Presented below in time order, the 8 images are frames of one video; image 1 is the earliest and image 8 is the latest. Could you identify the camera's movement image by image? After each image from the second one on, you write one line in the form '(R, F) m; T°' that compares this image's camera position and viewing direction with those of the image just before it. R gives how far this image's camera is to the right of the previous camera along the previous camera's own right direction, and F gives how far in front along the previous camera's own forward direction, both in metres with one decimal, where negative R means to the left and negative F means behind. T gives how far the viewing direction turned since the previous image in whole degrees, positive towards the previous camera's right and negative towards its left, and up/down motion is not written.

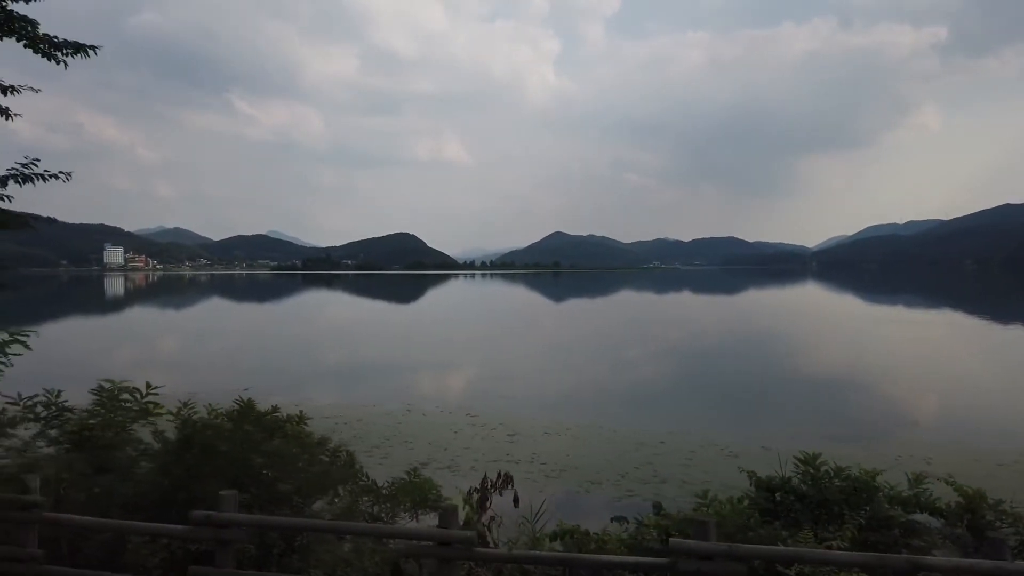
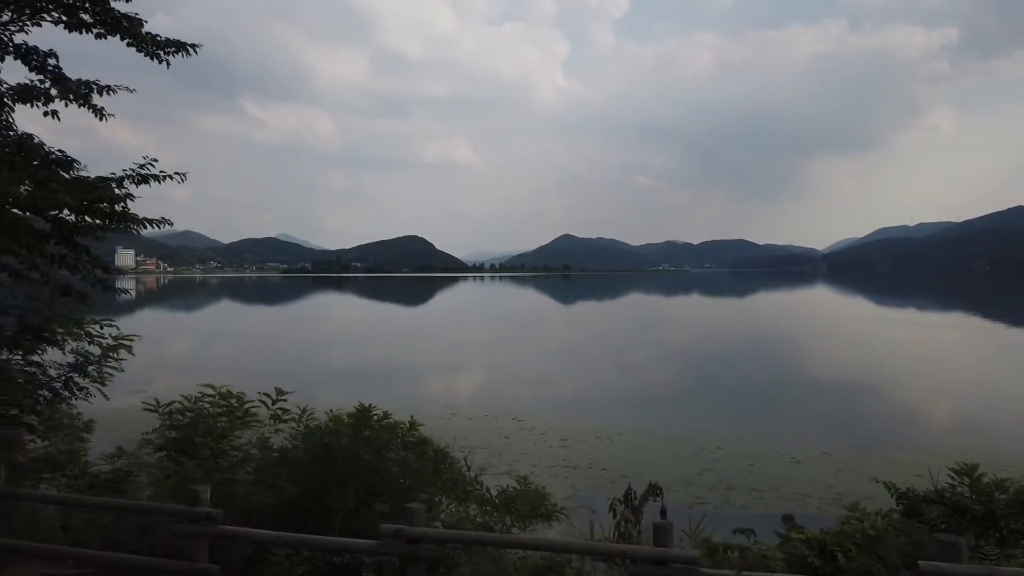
(-1.0, +0.2) m; -1°
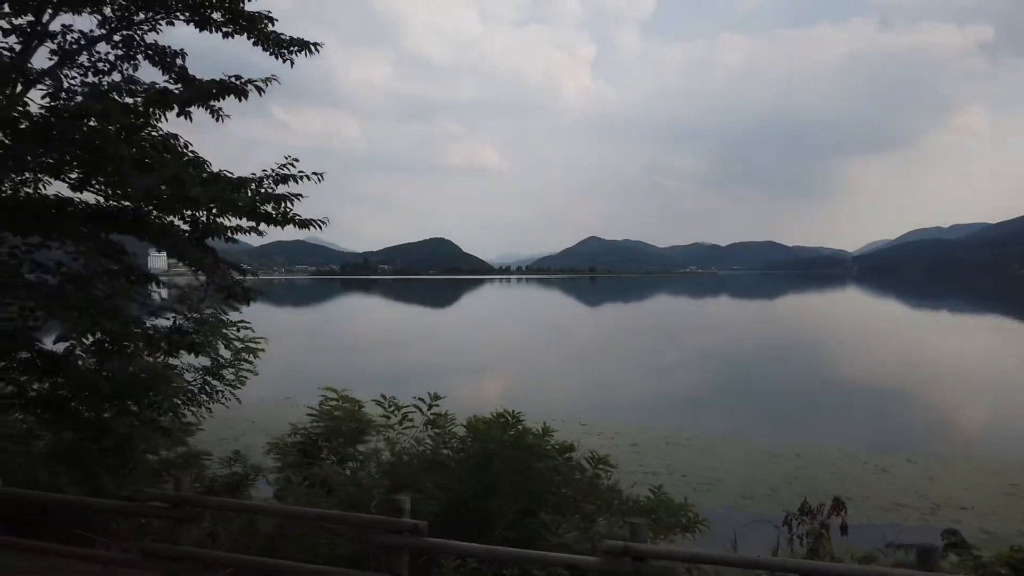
(-0.9, +0.2) m; -2°
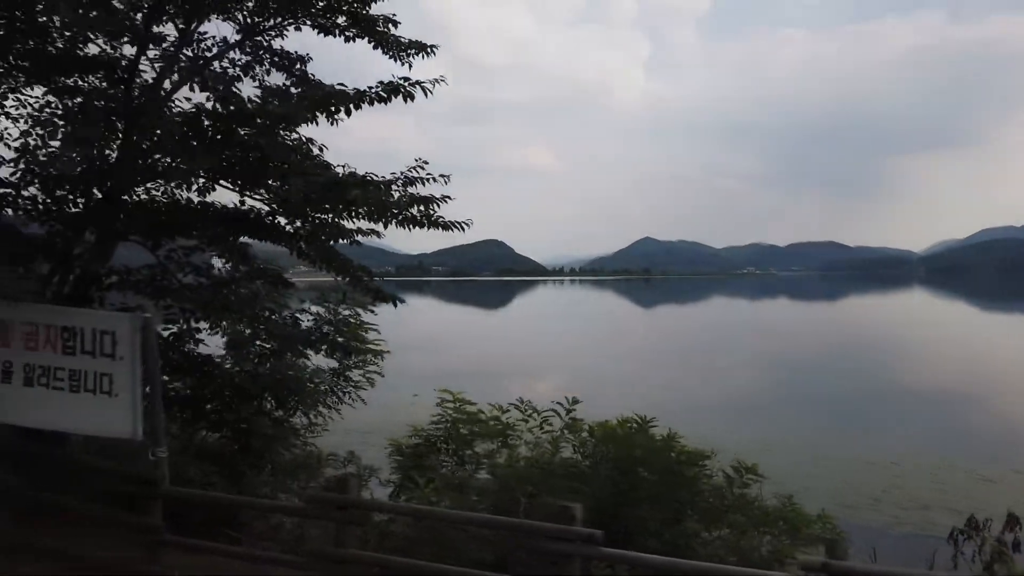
(-0.6, +0.1) m; -4°
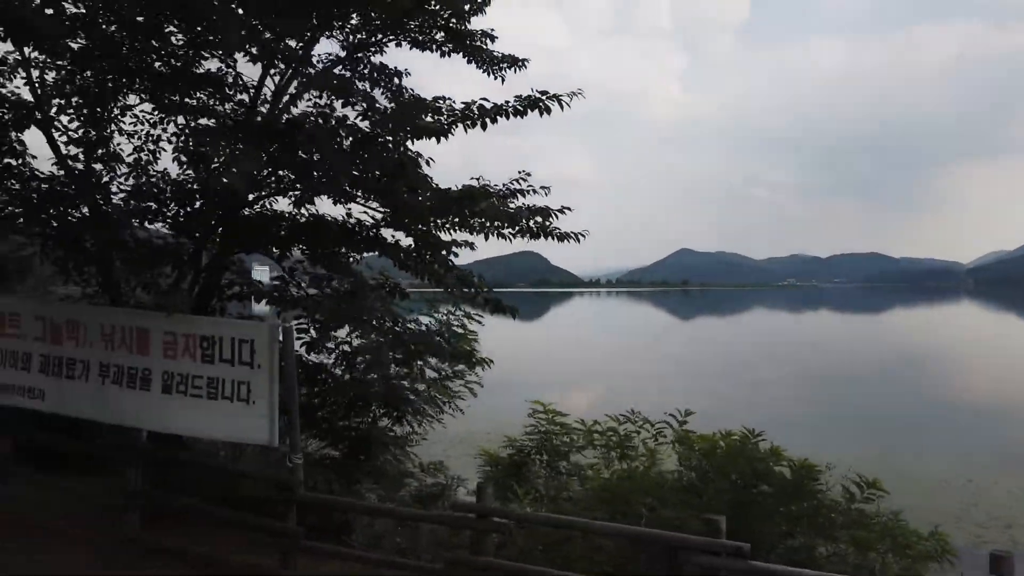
(-0.5, 0.0) m; -3°
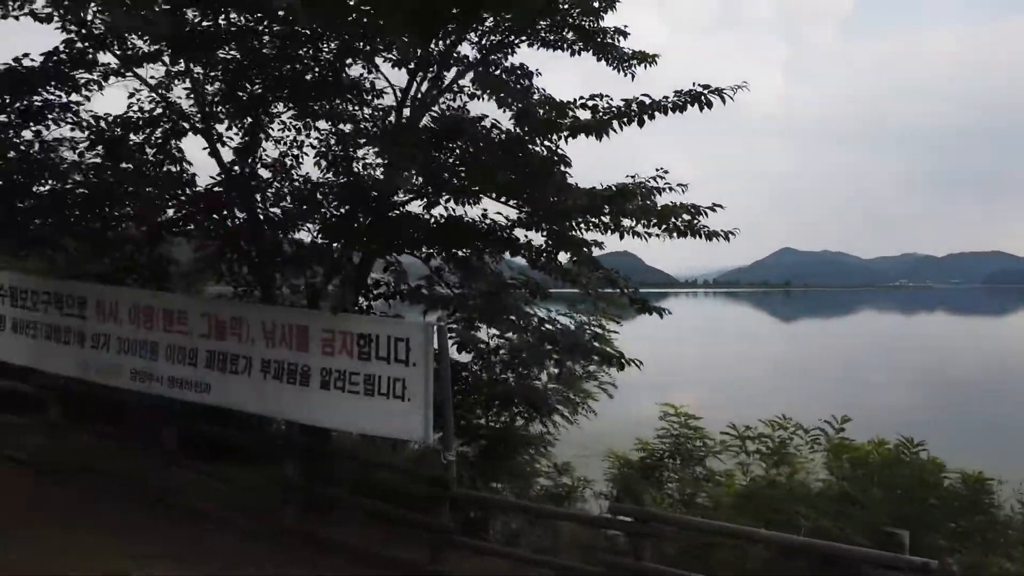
(-0.3, 0.0) m; -7°
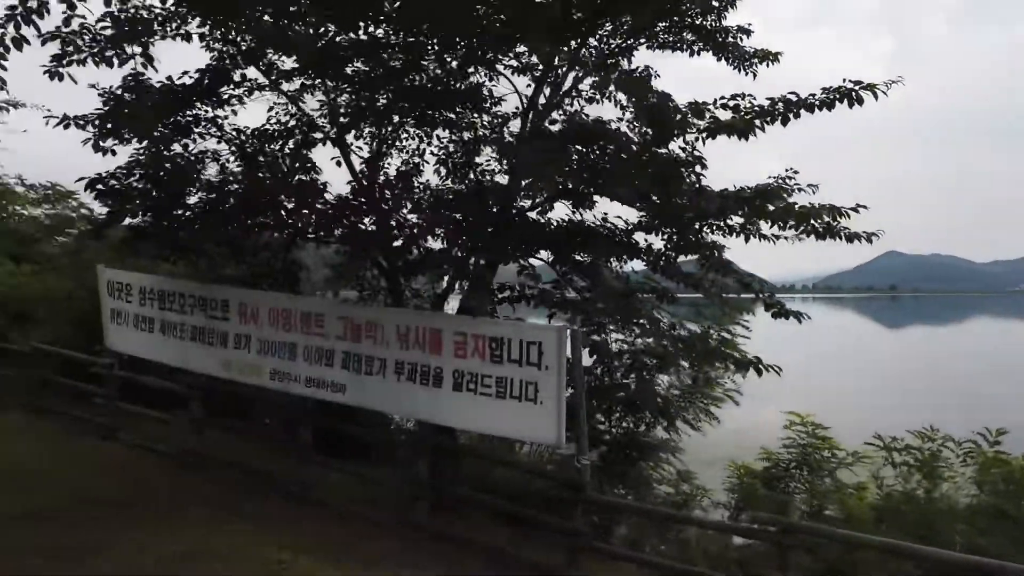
(-0.3, 0.0) m; -7°
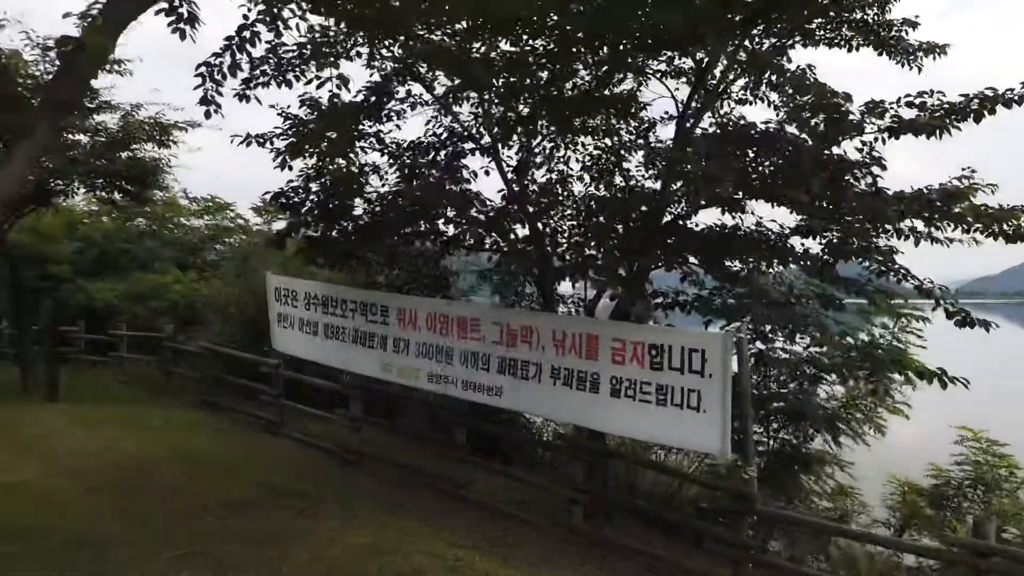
(-0.3, -0.1) m; -9°
